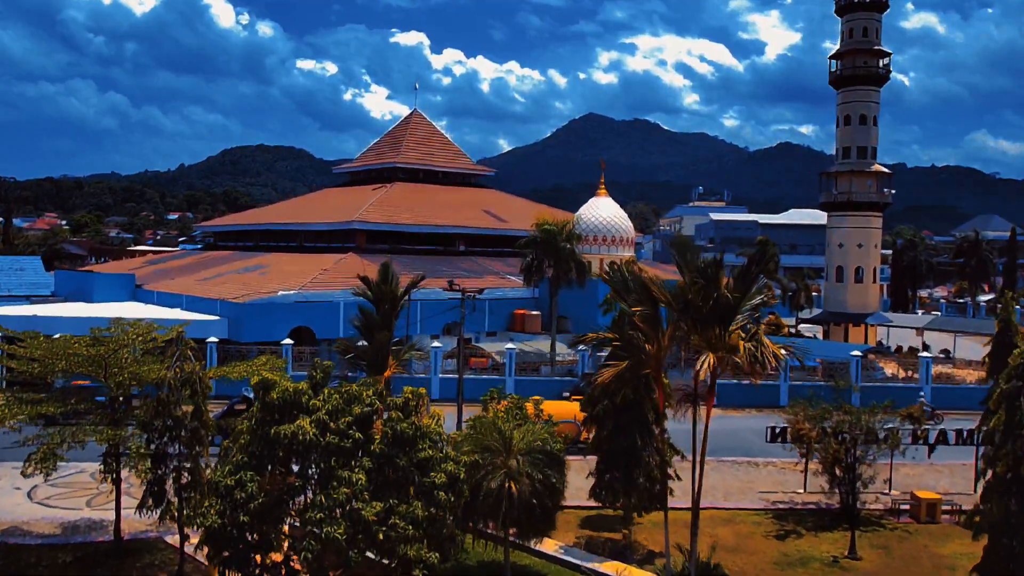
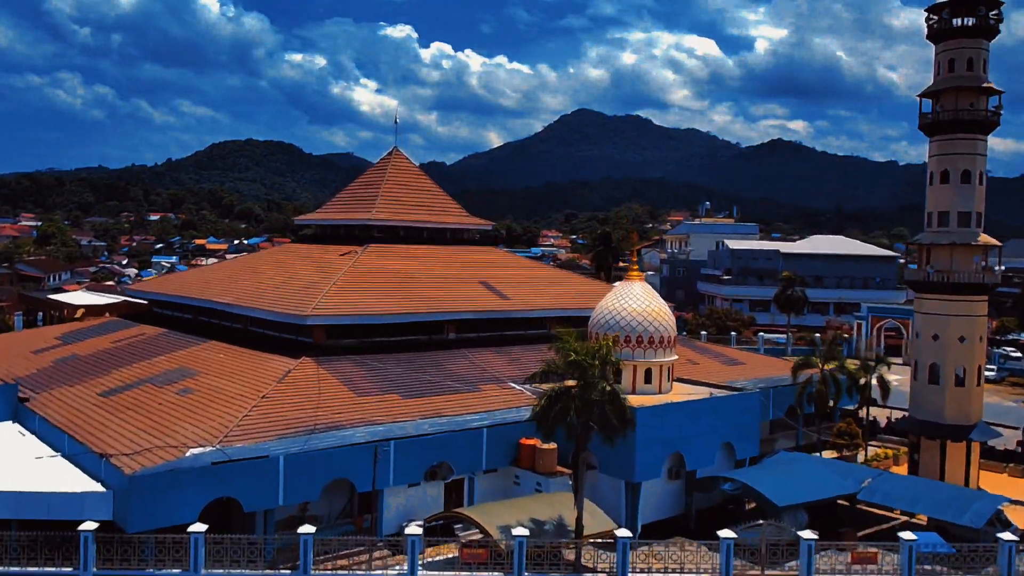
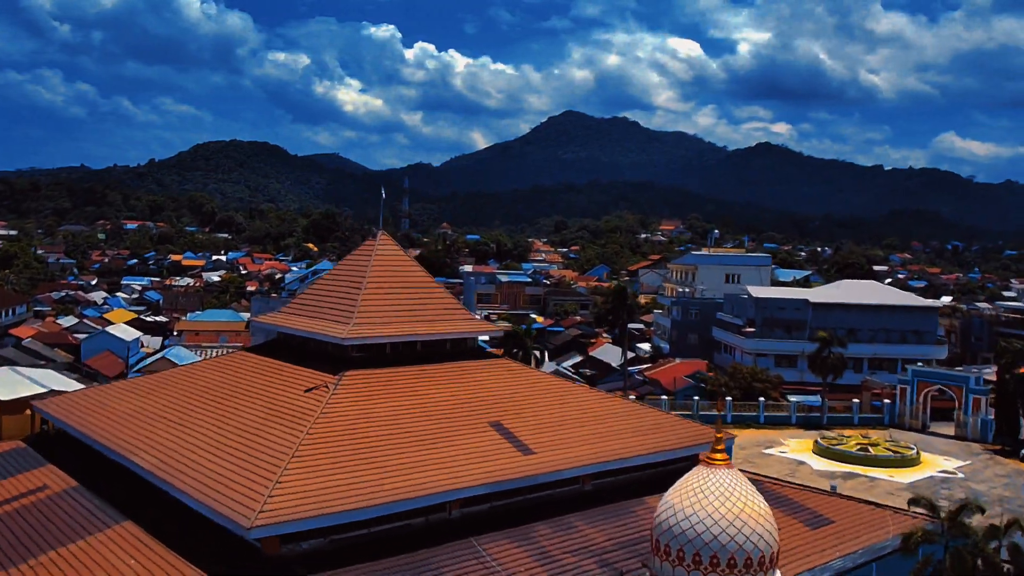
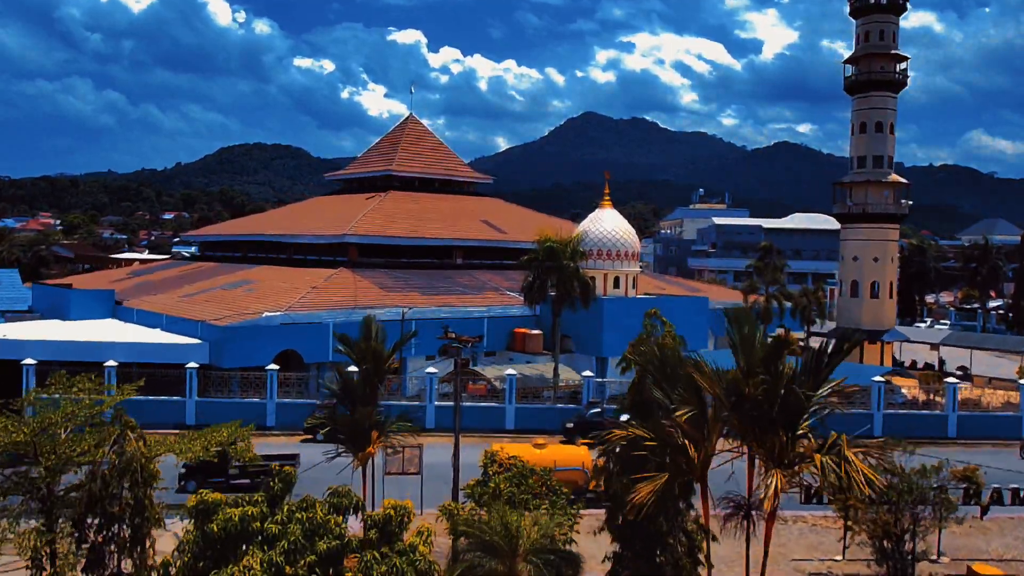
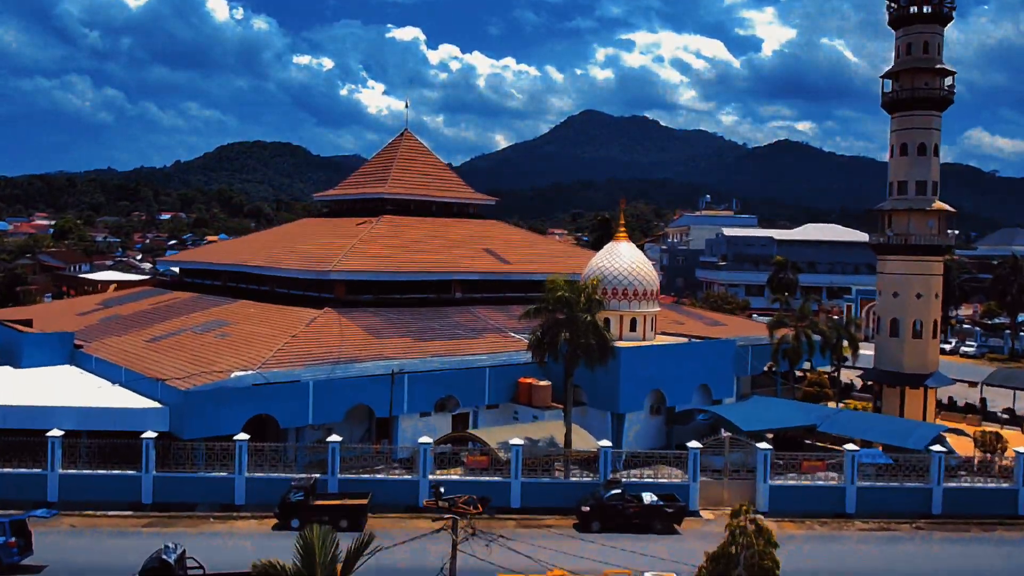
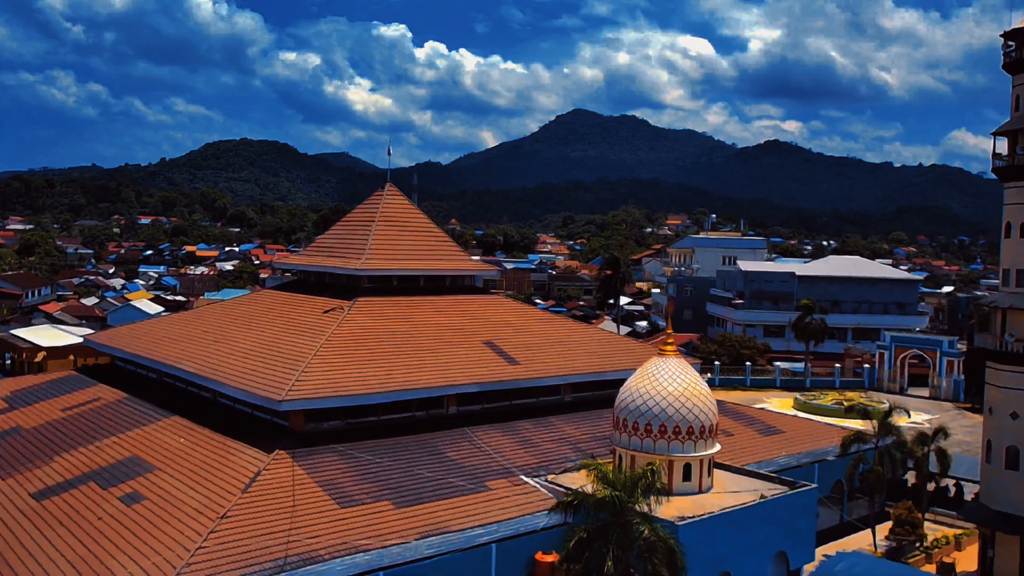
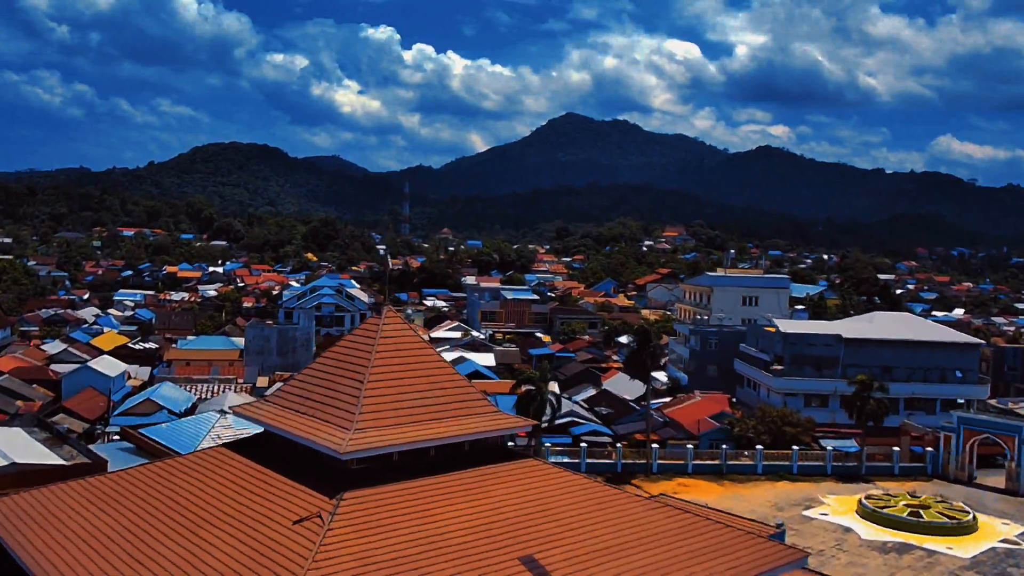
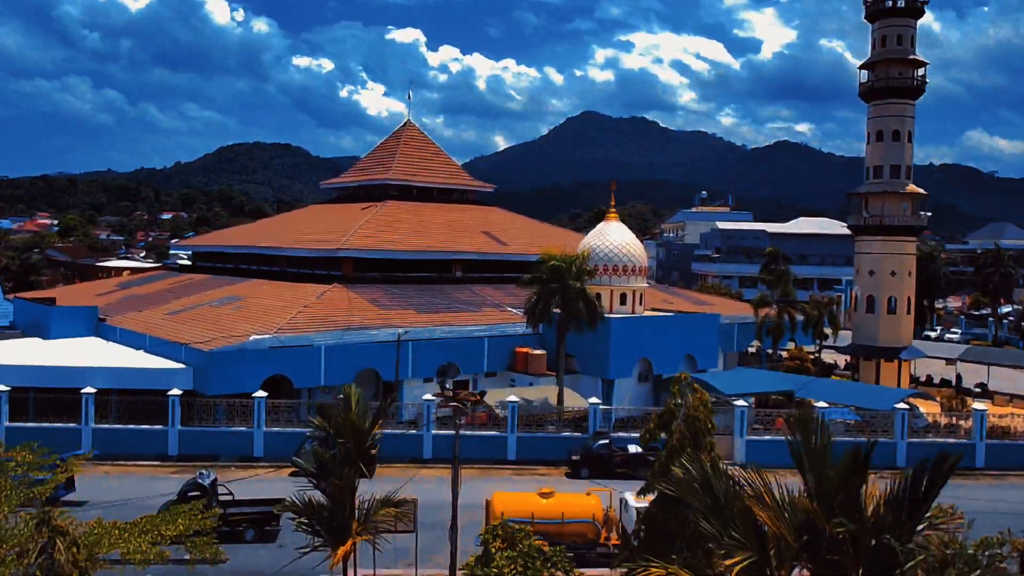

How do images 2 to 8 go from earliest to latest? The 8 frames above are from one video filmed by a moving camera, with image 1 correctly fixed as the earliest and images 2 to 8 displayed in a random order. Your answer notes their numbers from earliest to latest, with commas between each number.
4, 8, 5, 2, 6, 3, 7
